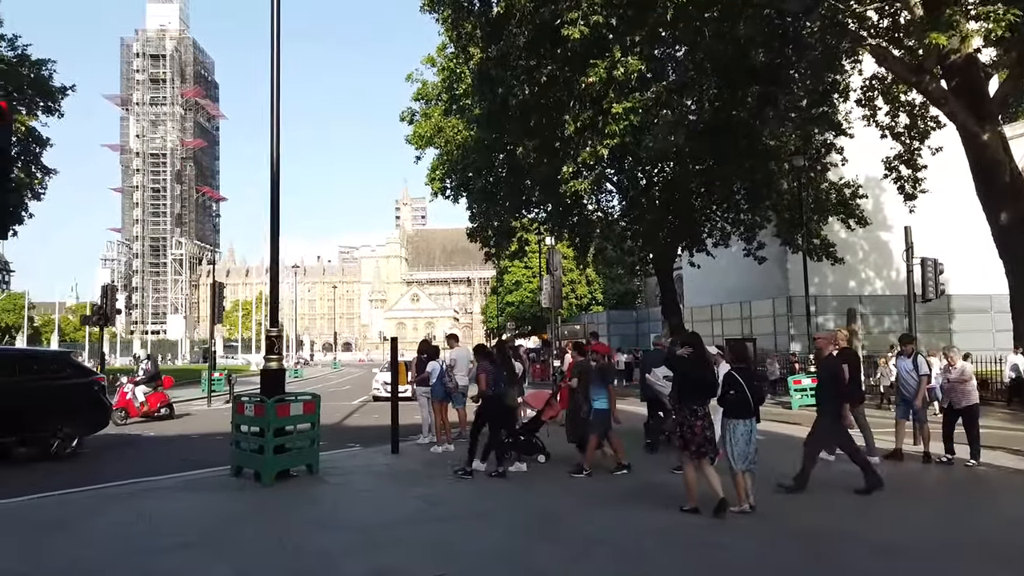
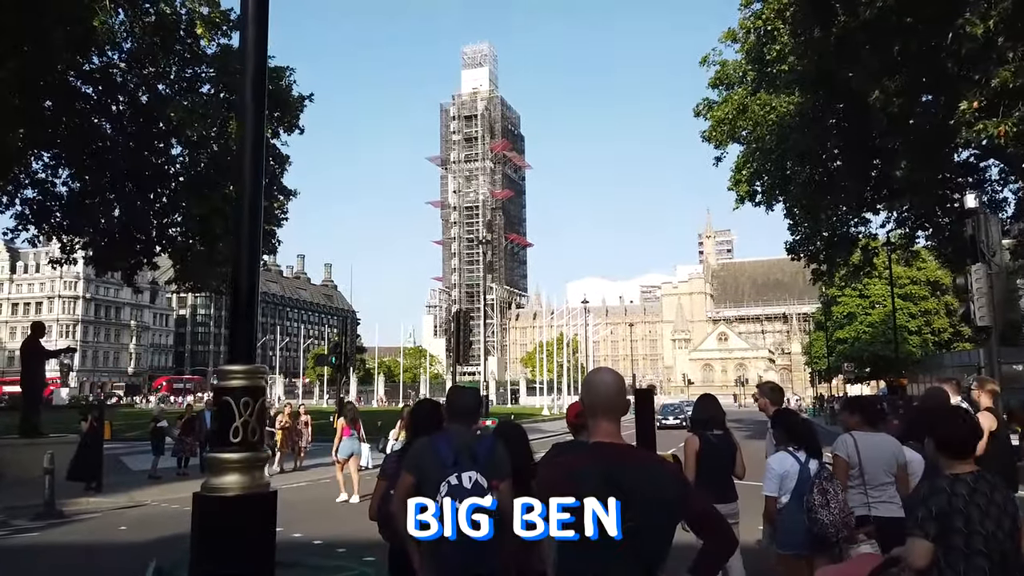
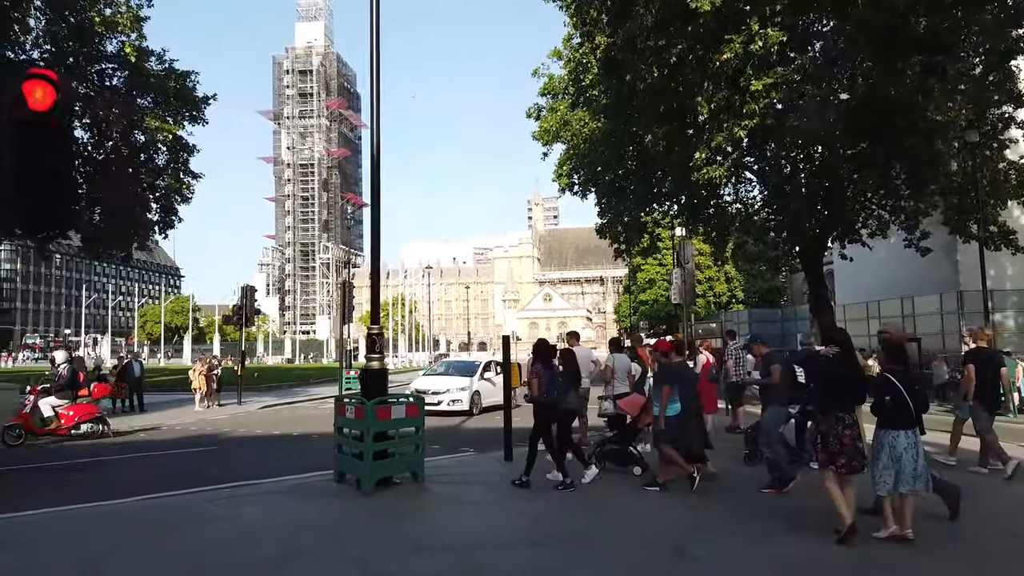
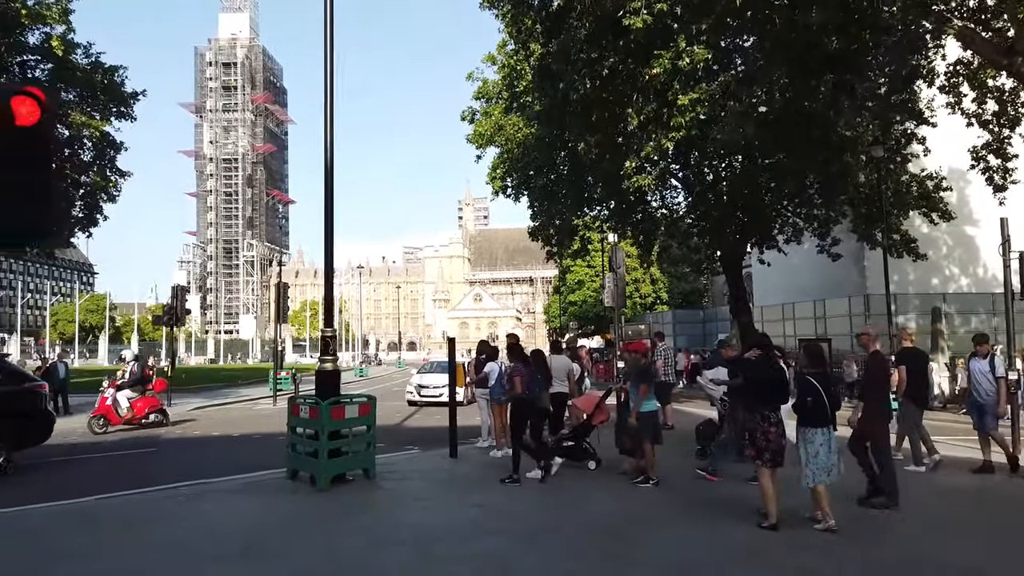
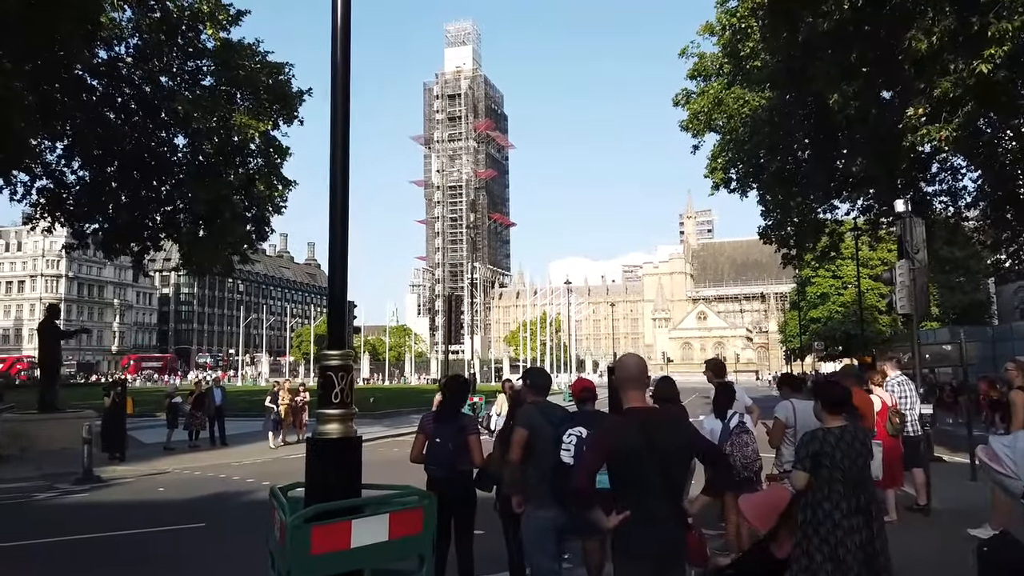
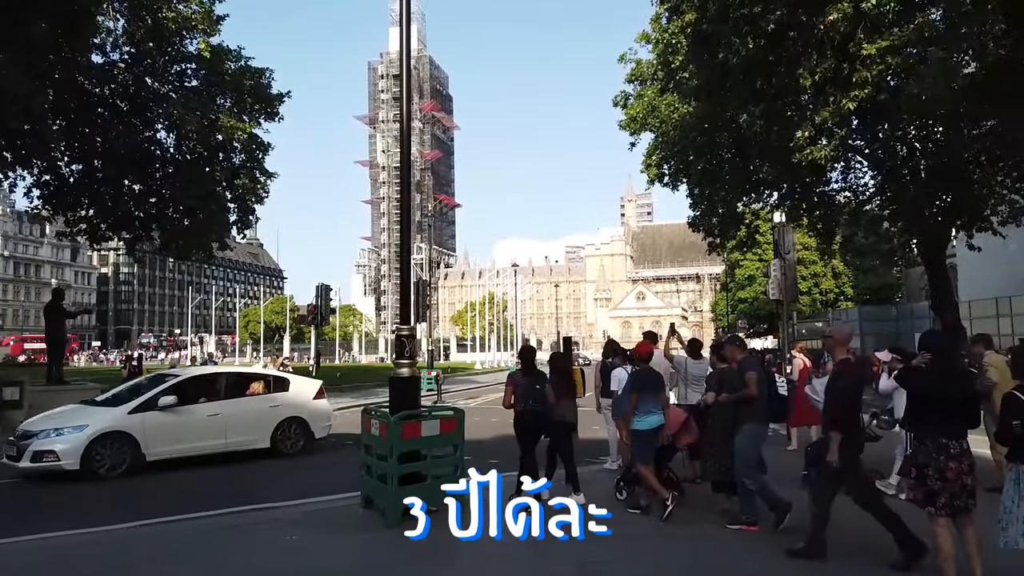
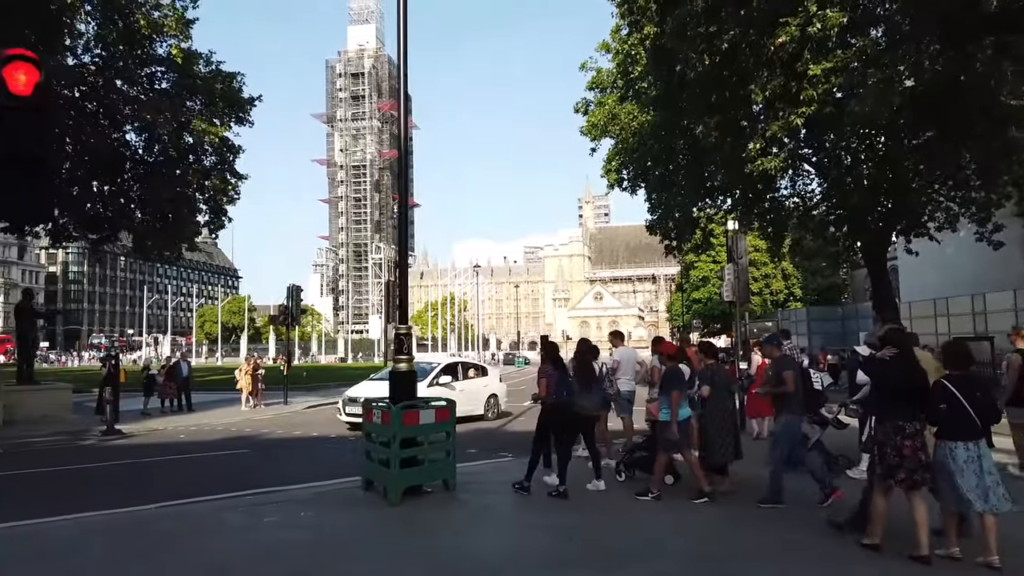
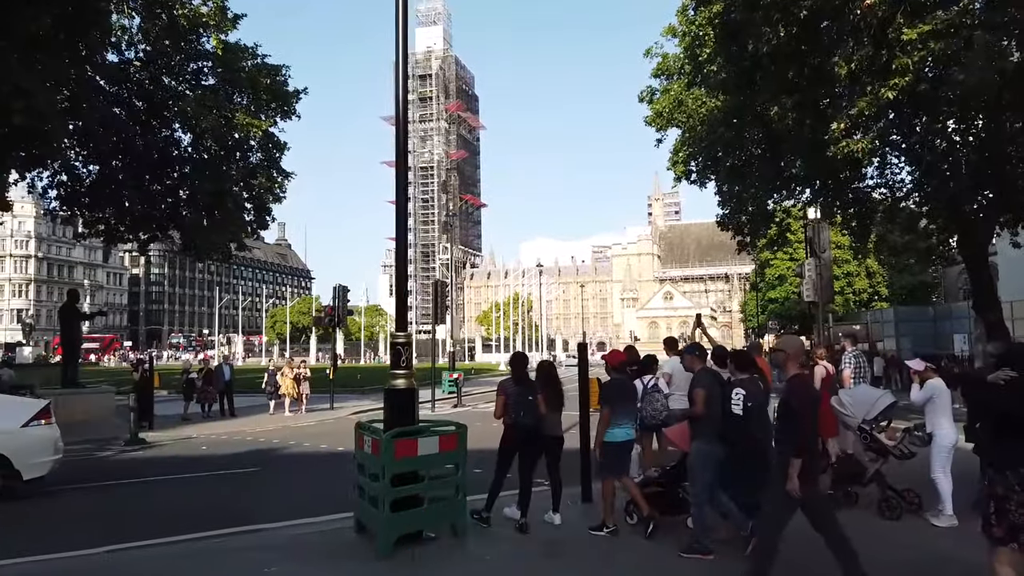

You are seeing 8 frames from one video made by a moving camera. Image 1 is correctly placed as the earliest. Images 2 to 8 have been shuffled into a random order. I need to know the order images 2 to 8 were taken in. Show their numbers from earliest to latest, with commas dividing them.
4, 3, 7, 6, 8, 5, 2
